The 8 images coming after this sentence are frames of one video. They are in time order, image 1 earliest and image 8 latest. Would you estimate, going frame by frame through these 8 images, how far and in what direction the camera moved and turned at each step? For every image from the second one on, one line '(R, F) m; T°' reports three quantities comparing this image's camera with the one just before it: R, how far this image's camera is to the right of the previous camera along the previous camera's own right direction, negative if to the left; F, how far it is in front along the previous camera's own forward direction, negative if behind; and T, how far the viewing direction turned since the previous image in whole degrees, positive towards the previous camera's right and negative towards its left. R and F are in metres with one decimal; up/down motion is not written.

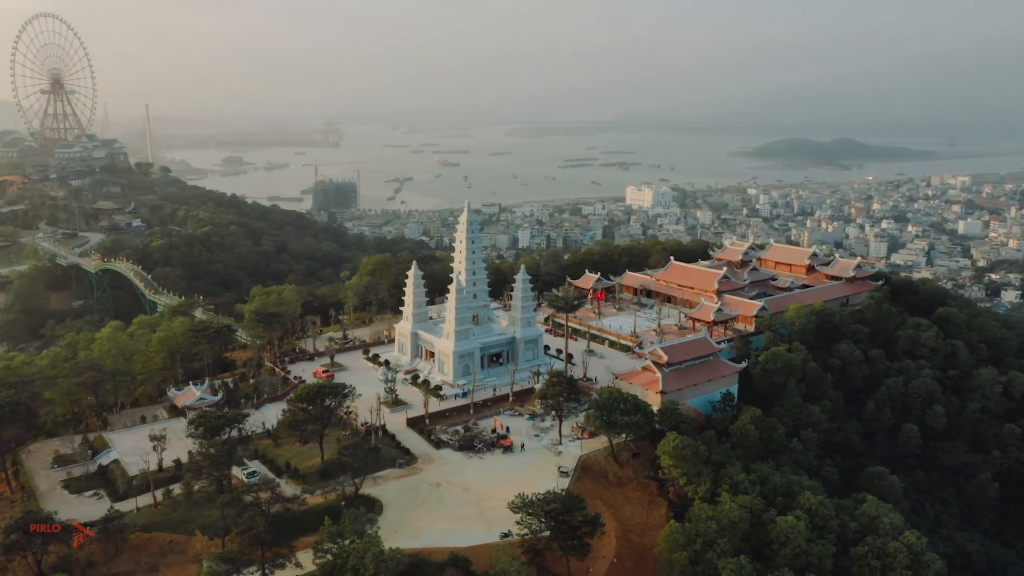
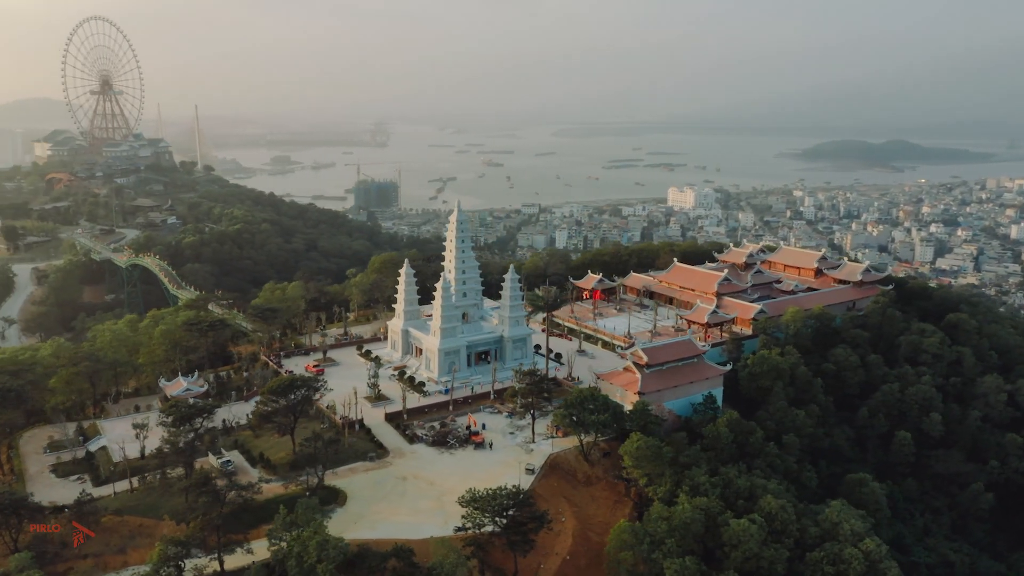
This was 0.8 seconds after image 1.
(+2.2, -0.2) m; -3°
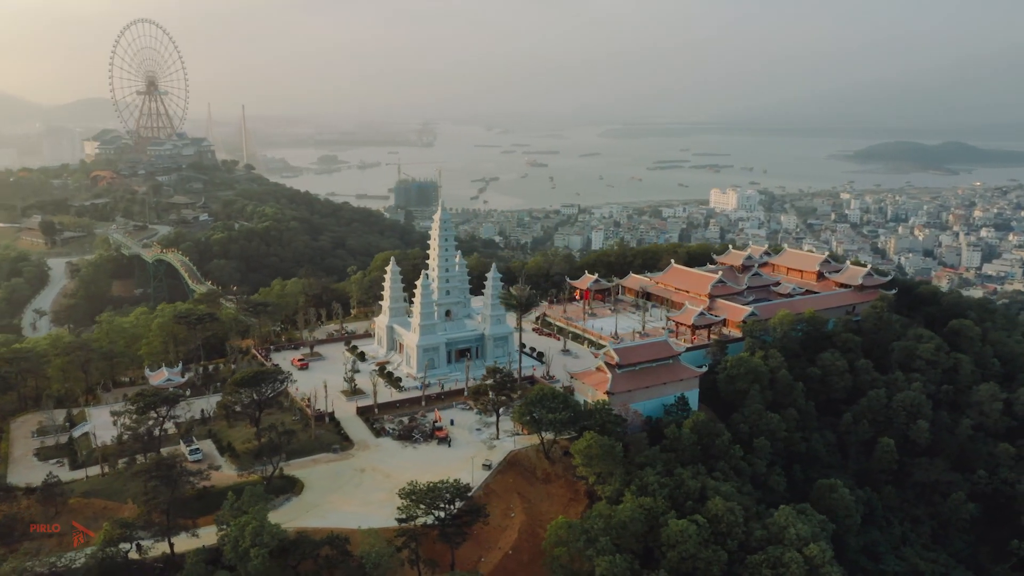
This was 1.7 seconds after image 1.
(+2.5, -0.3) m; -3°
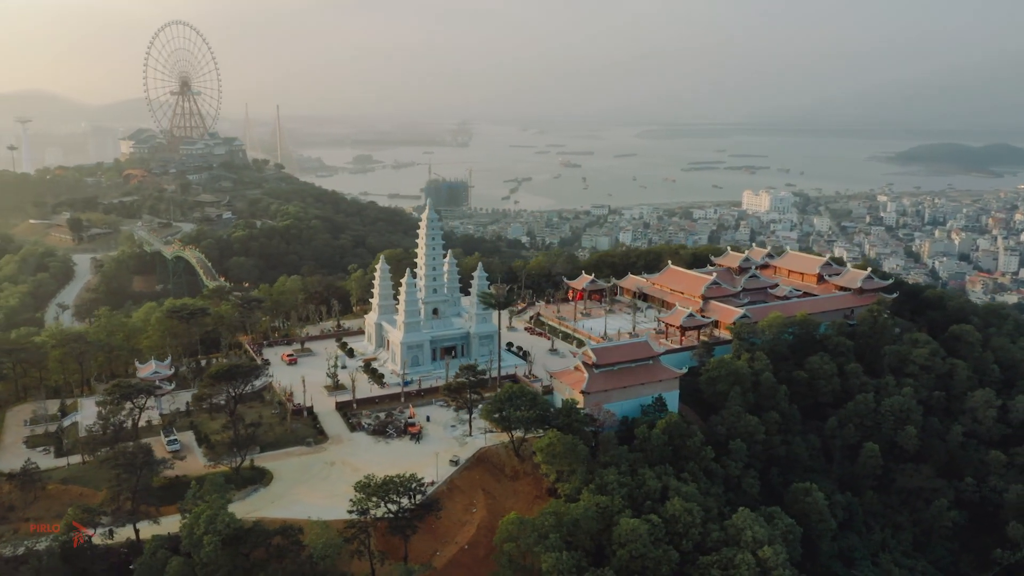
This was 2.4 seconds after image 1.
(+1.9, -0.2) m; -3°
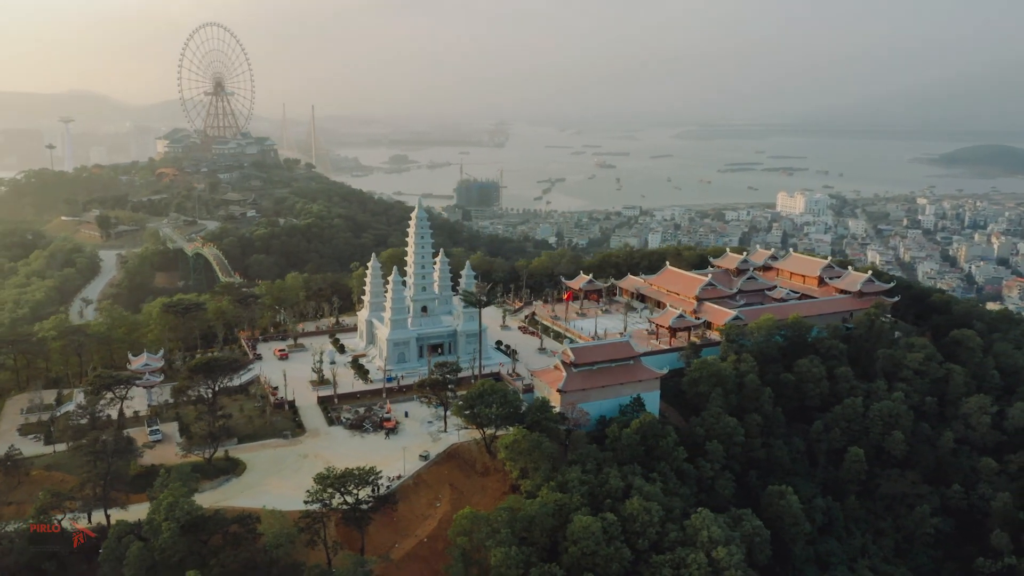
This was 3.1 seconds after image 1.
(+1.9, -0.2) m; -3°
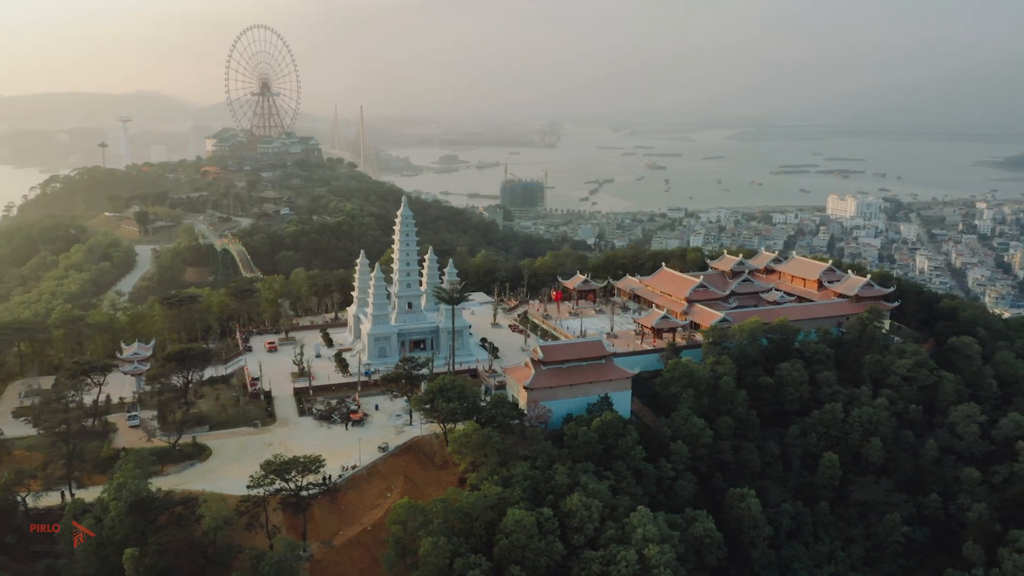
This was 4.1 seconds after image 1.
(+2.8, -0.3) m; -4°
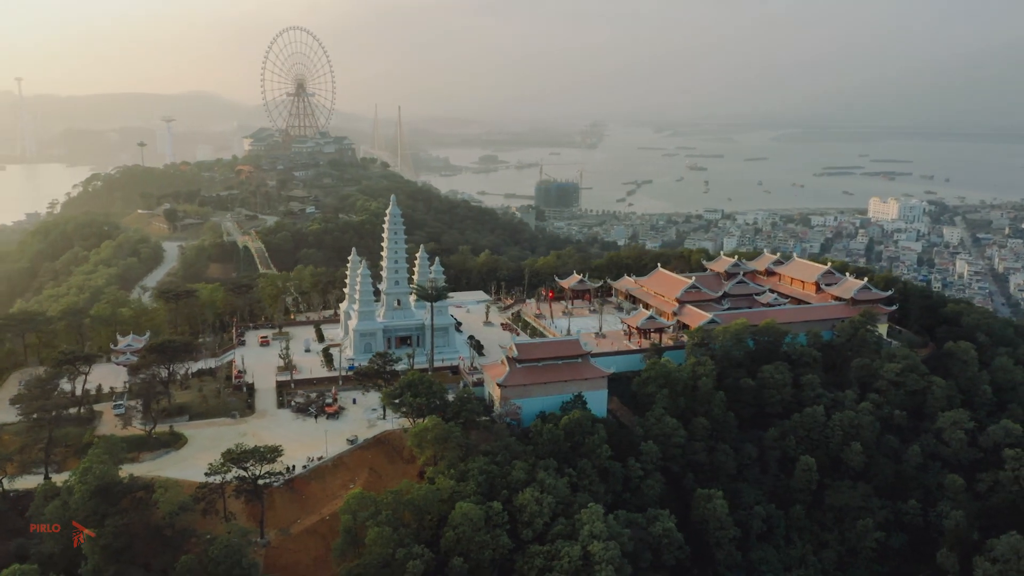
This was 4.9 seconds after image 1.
(+2.3, -0.3) m; -3°
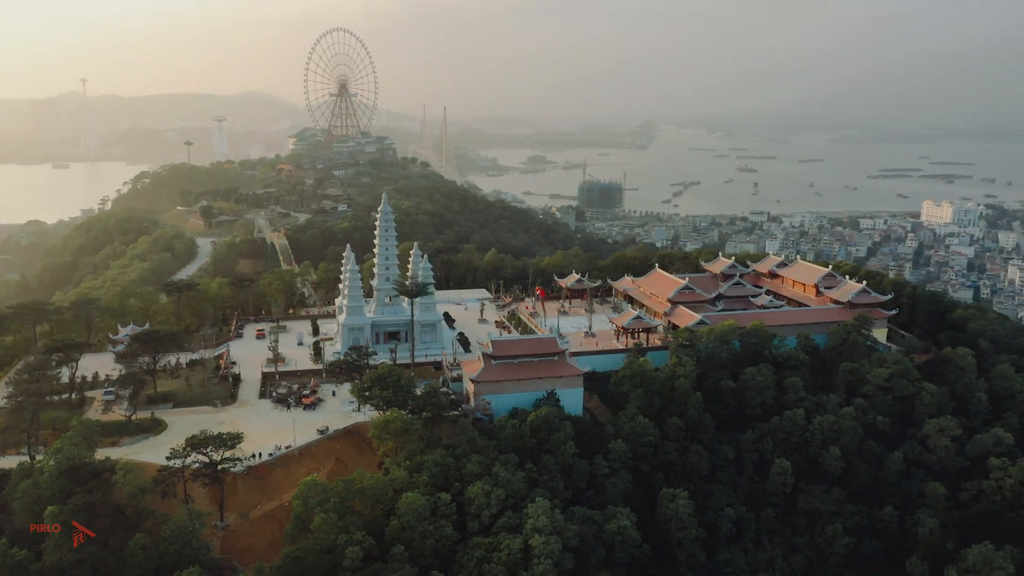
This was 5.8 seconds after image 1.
(+2.6, -0.3) m; -4°
